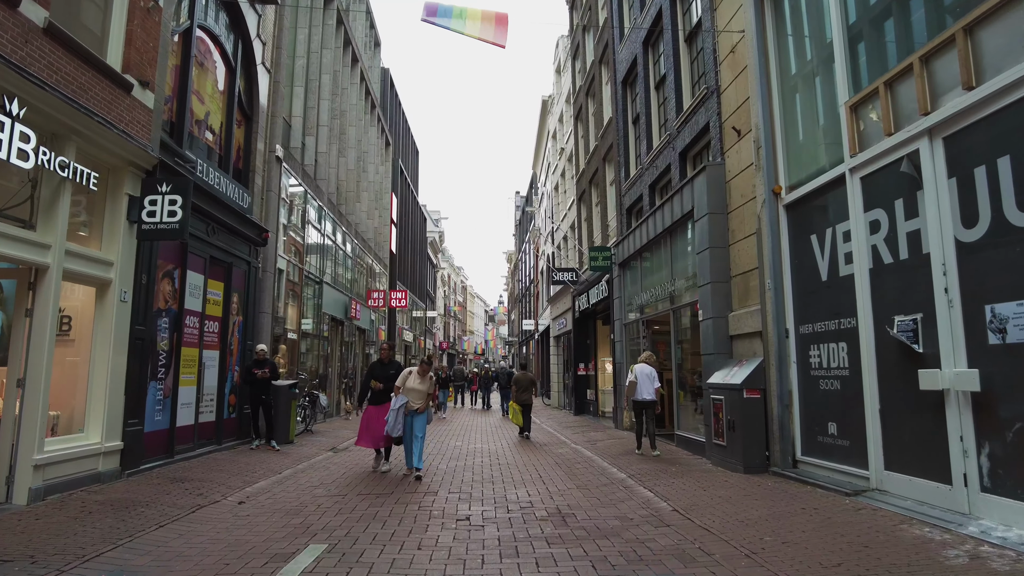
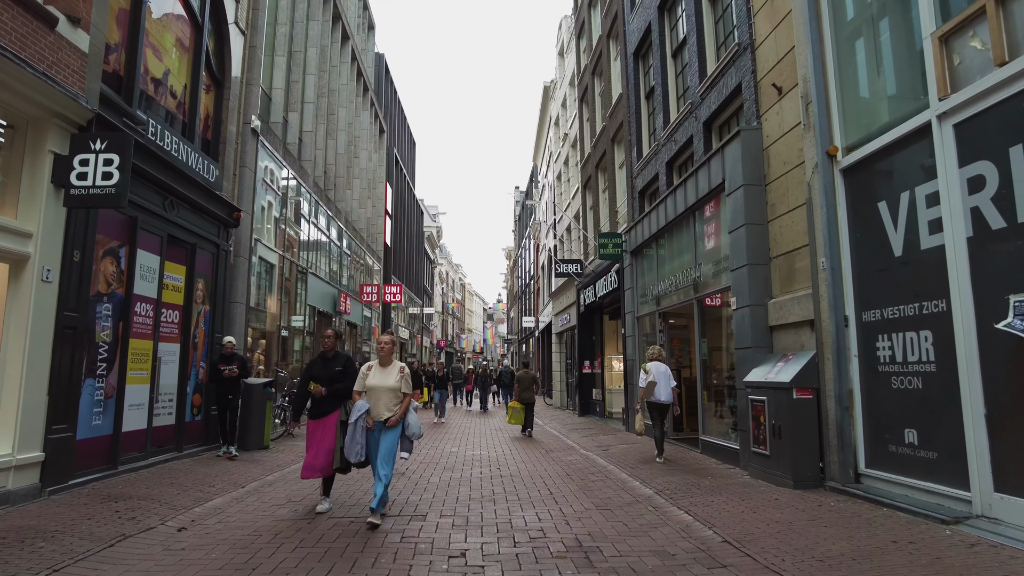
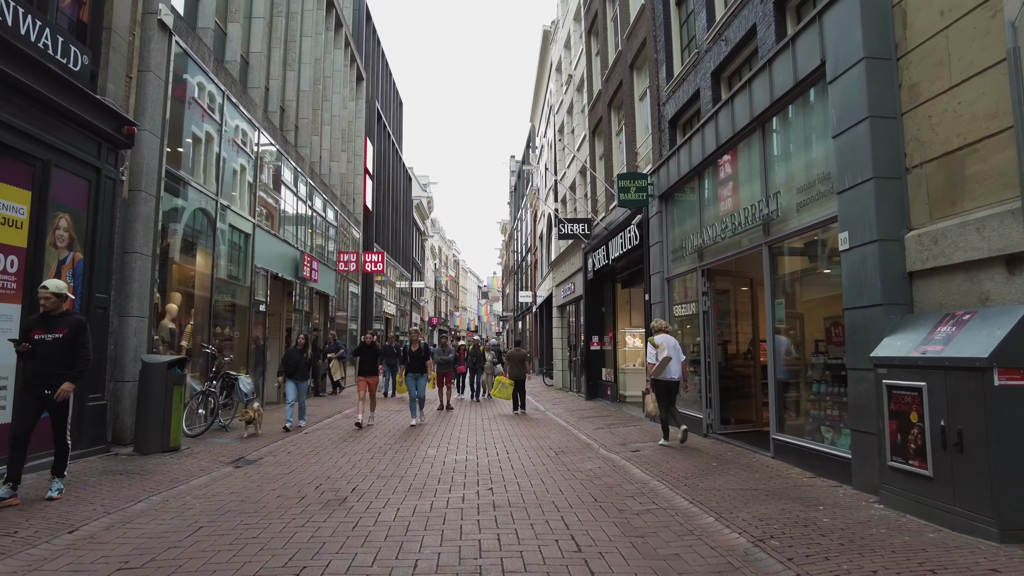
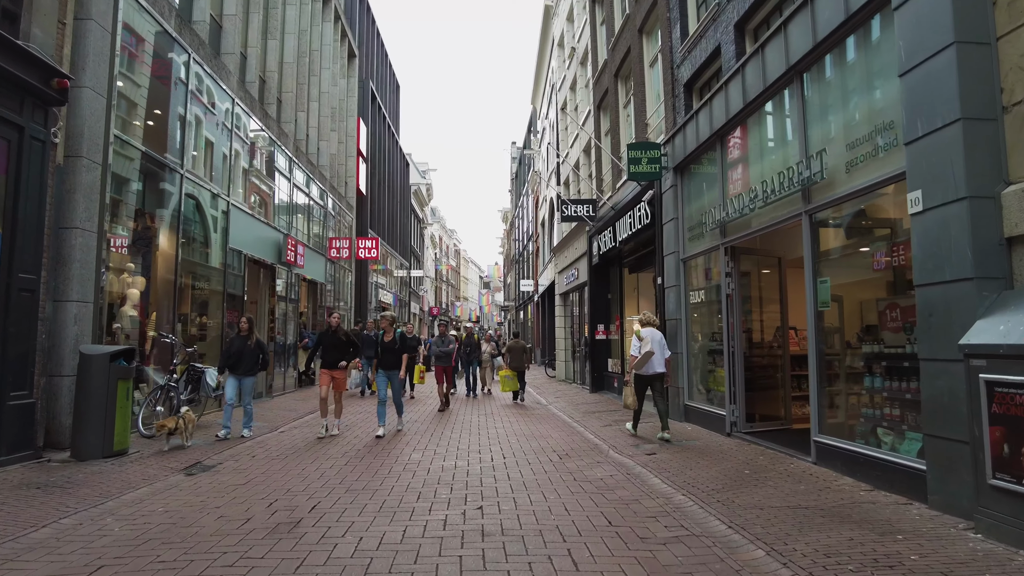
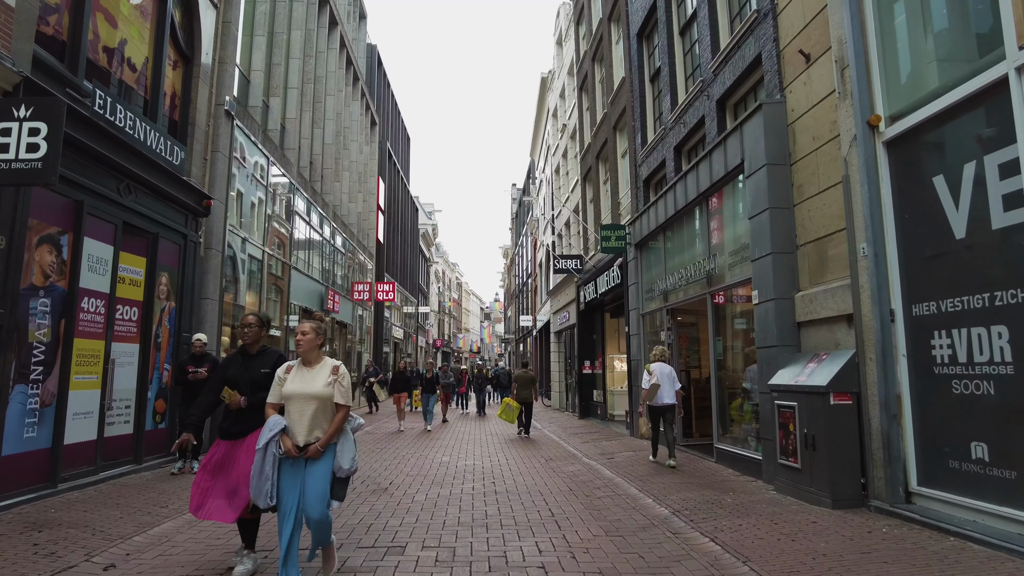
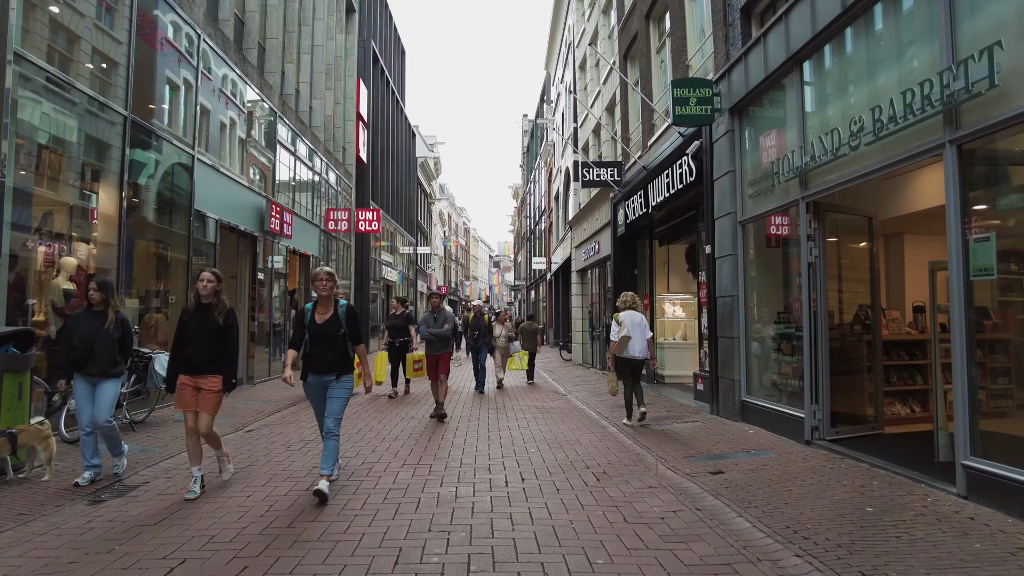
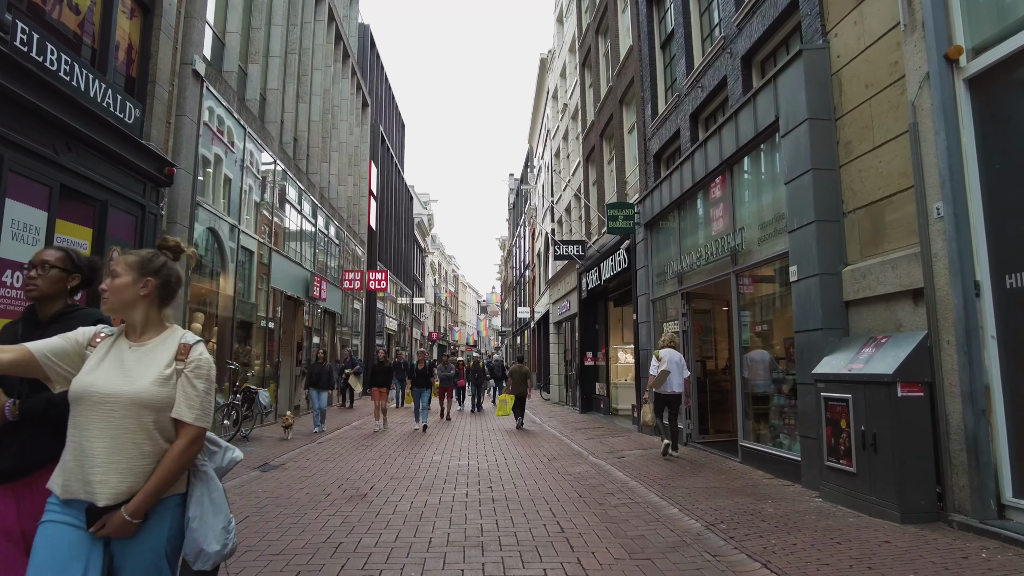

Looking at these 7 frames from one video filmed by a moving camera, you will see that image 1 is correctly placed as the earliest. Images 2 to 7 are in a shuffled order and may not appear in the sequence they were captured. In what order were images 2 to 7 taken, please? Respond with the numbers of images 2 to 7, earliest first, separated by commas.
2, 5, 7, 3, 4, 6
